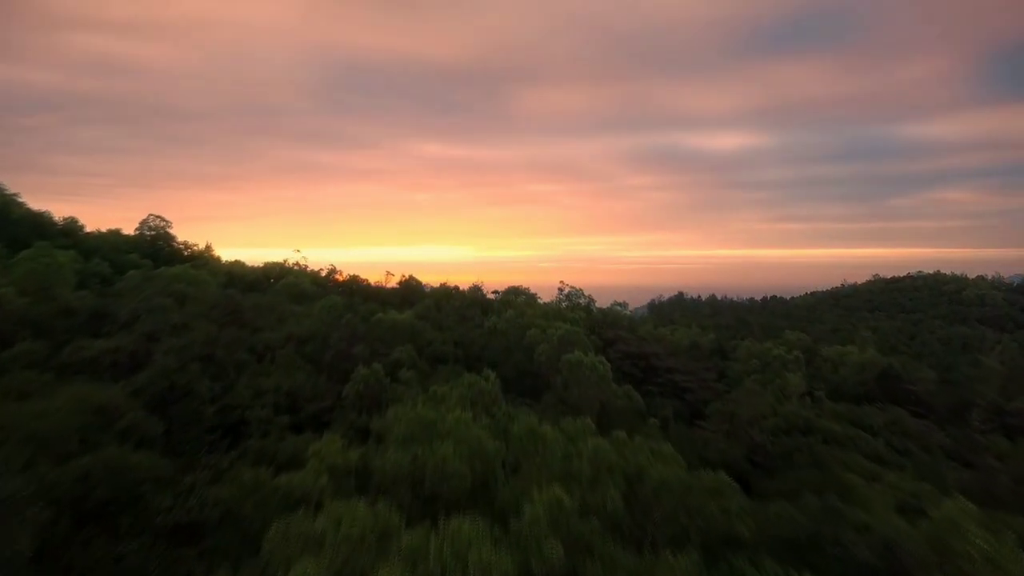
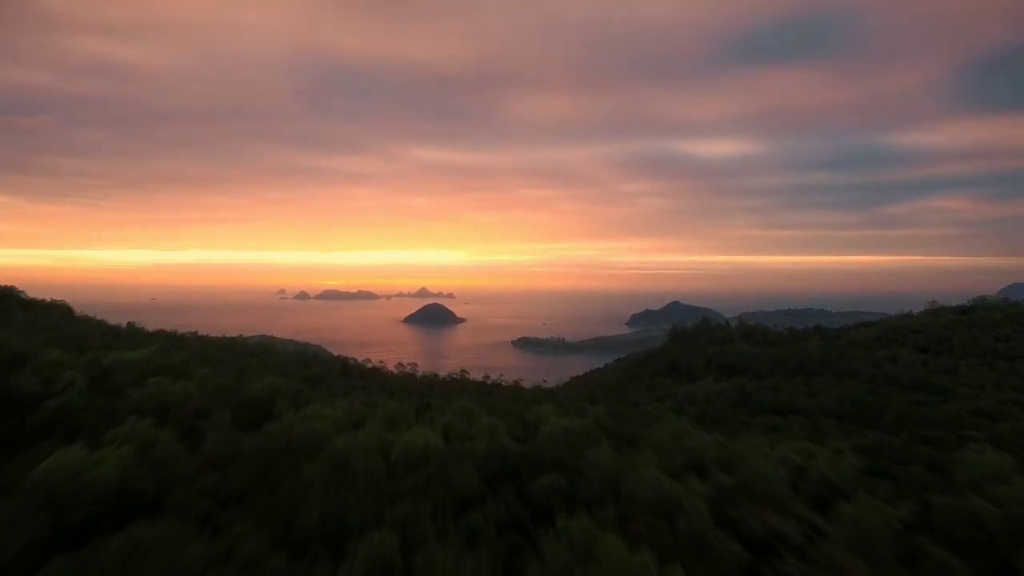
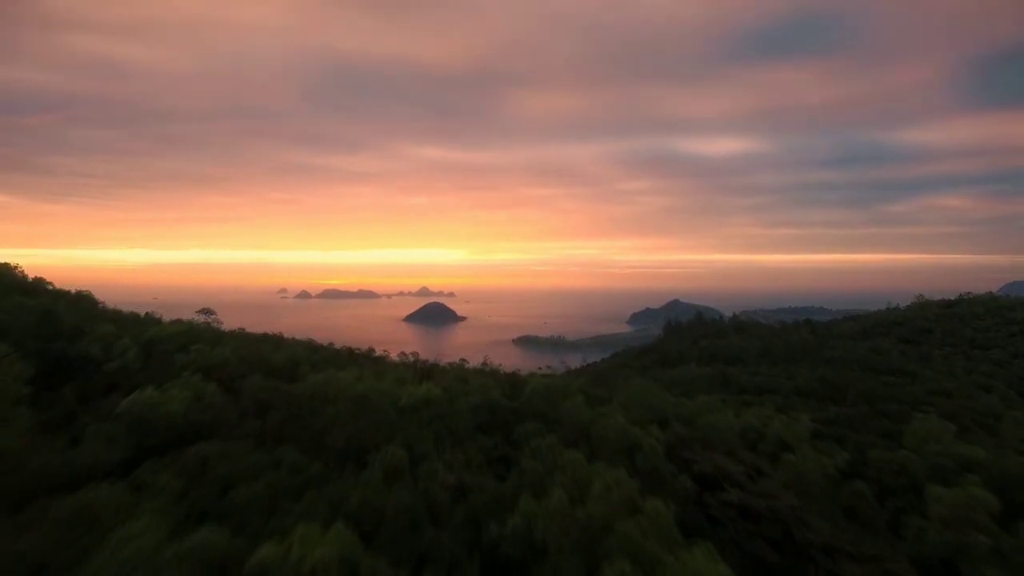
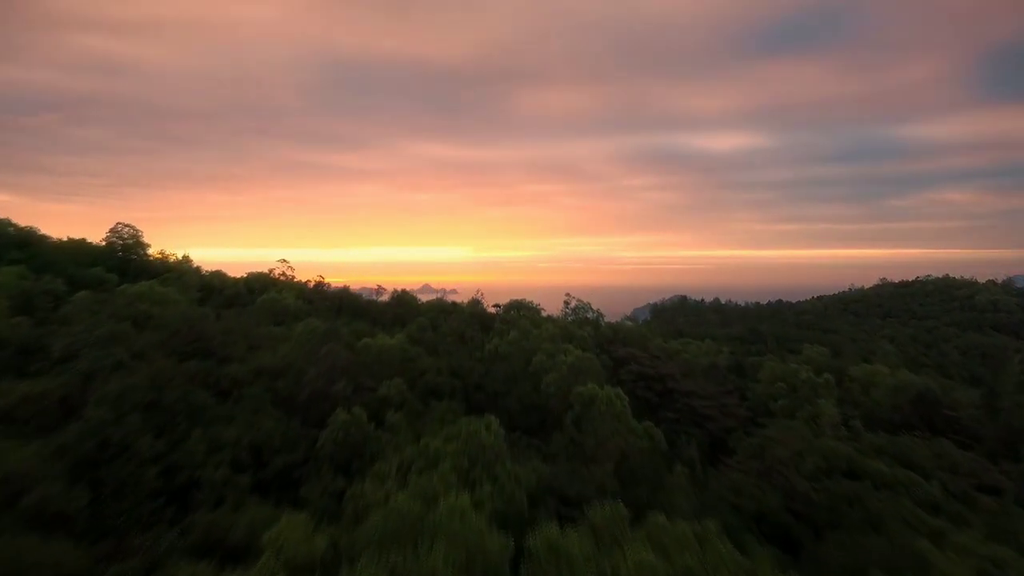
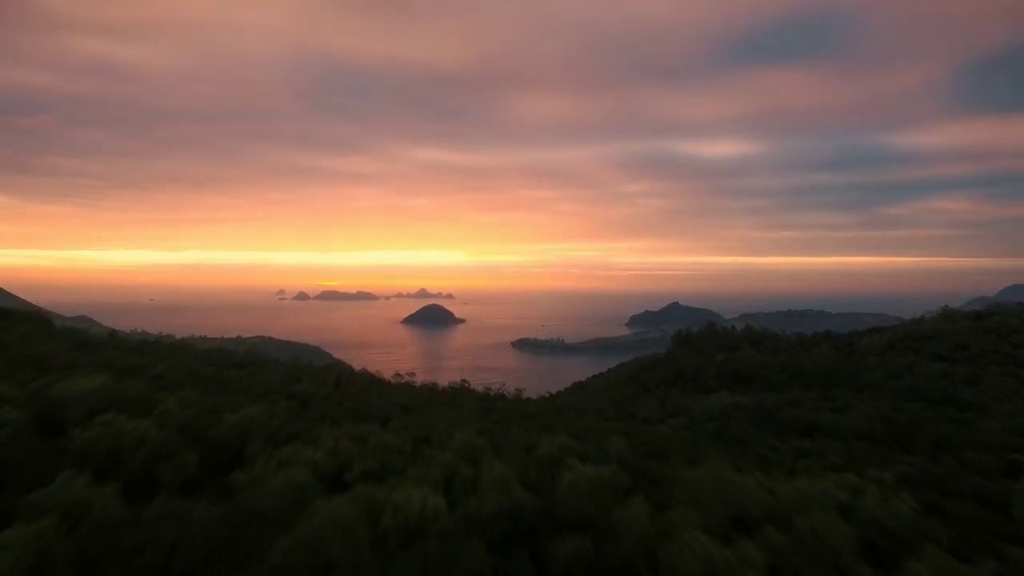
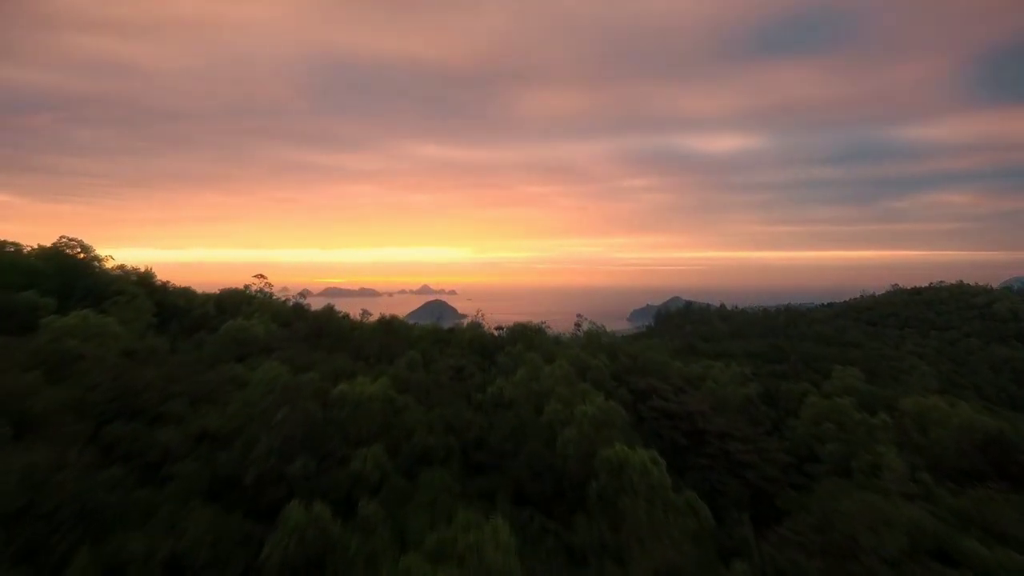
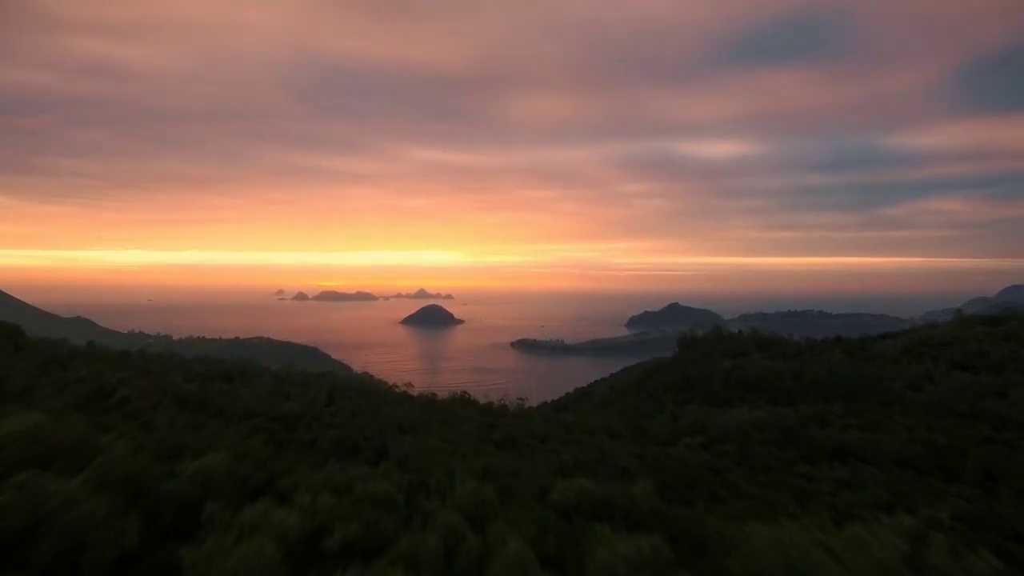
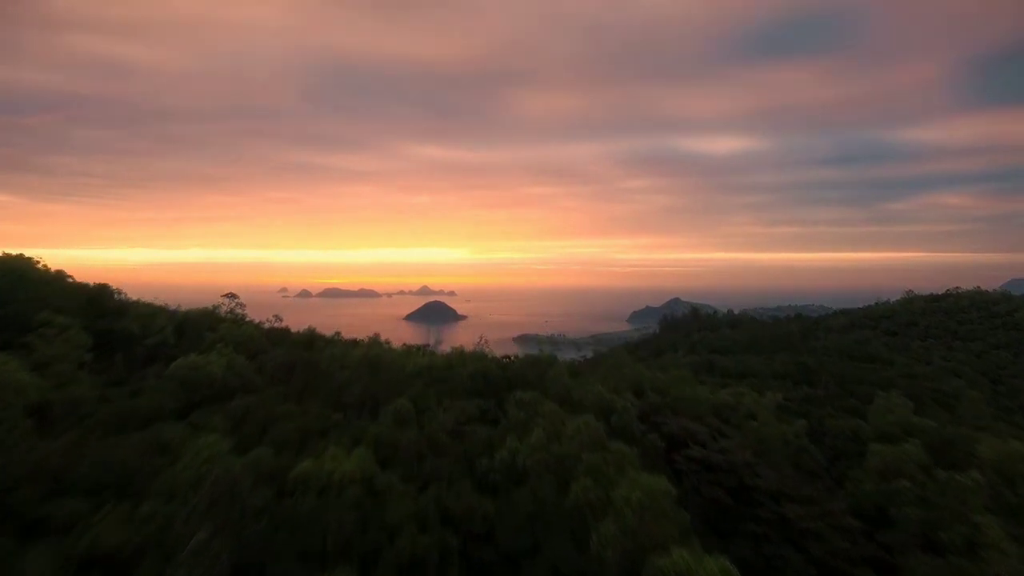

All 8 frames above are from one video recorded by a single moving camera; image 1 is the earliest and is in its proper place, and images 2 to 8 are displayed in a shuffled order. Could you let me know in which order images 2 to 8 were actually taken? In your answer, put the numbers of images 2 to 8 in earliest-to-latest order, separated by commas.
4, 6, 8, 3, 2, 5, 7
